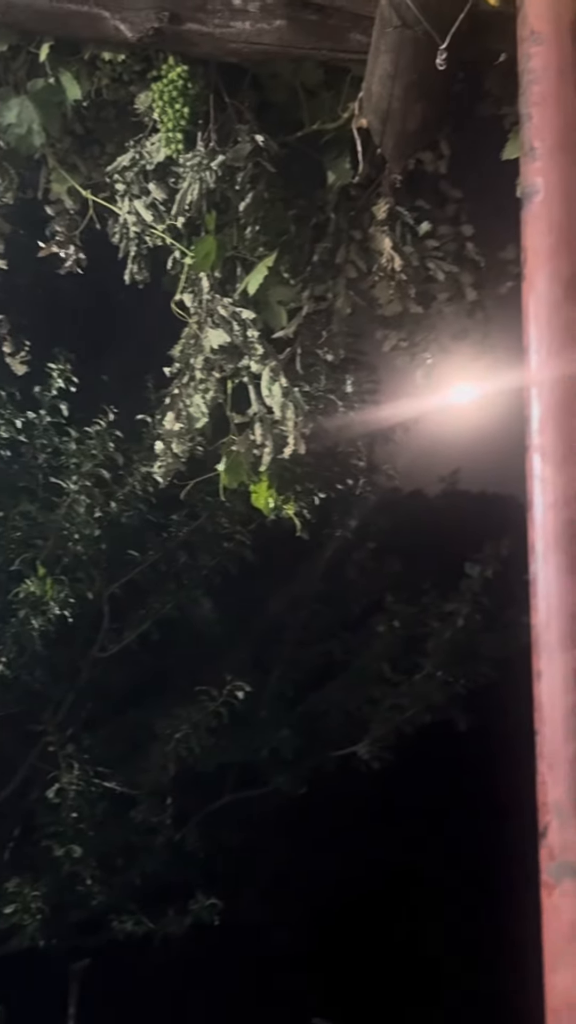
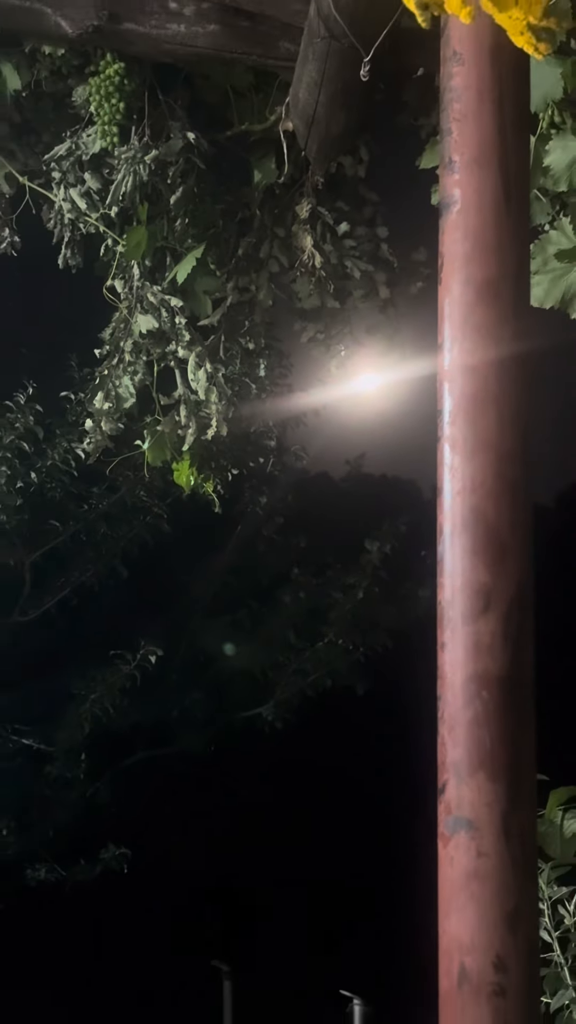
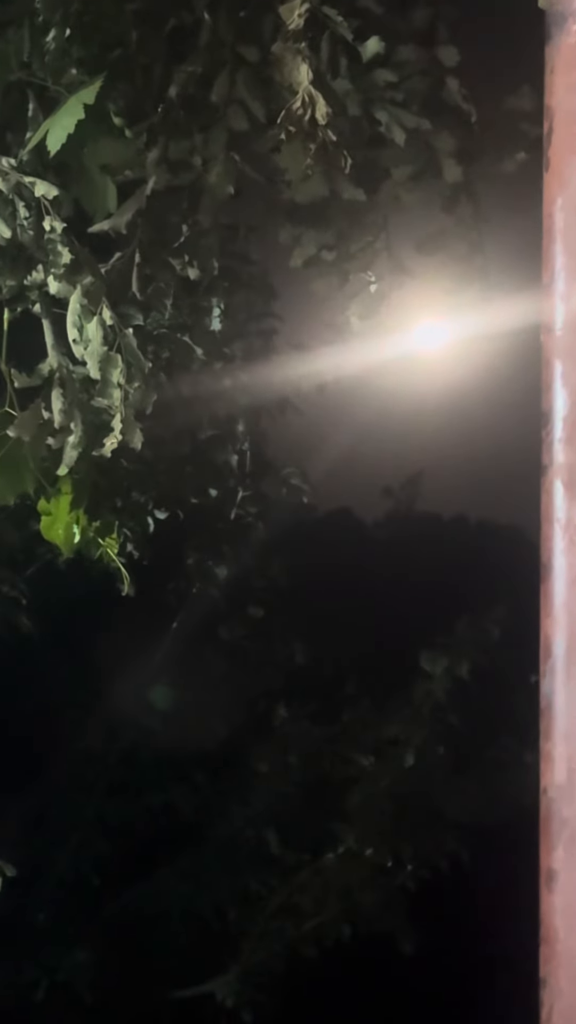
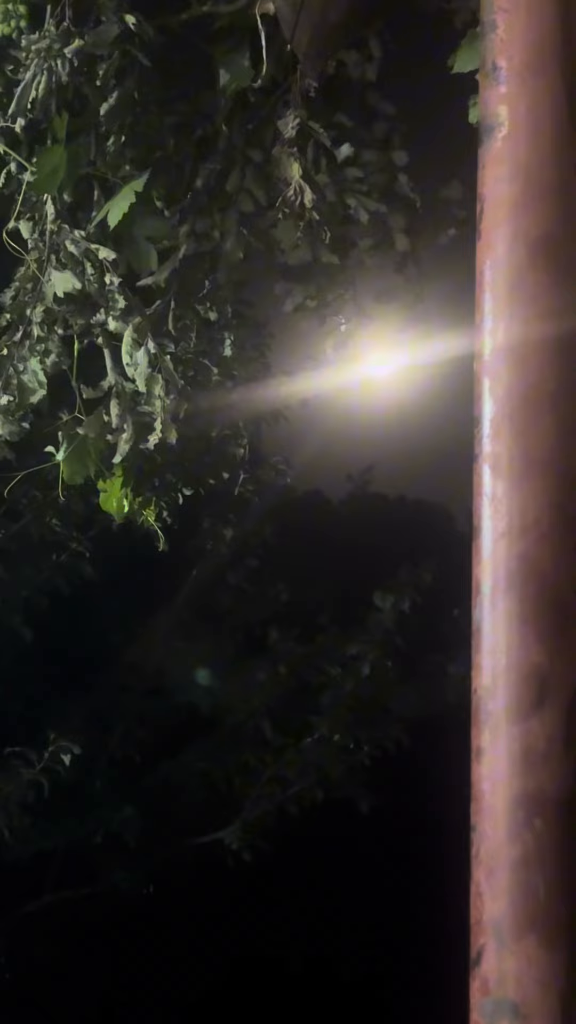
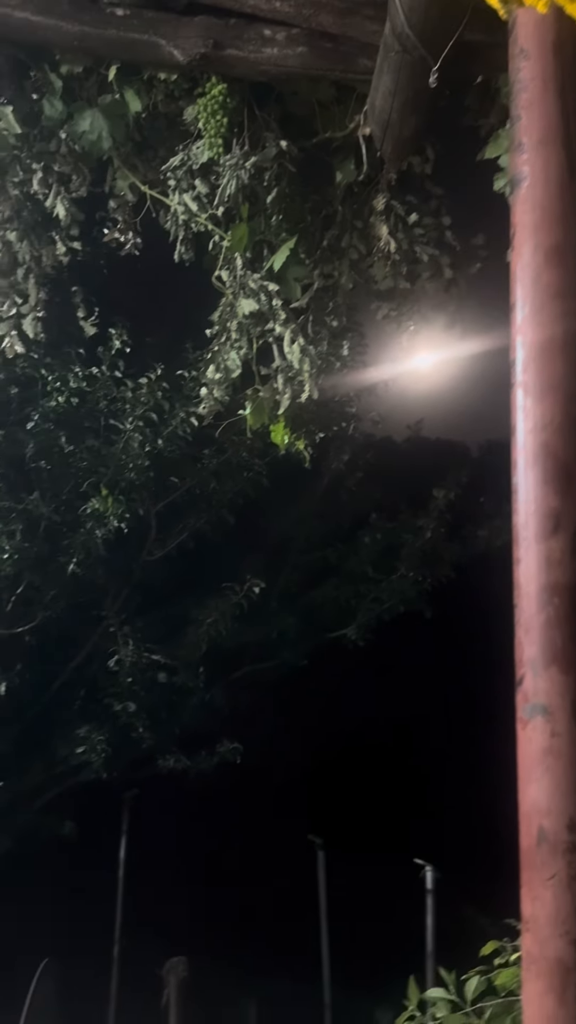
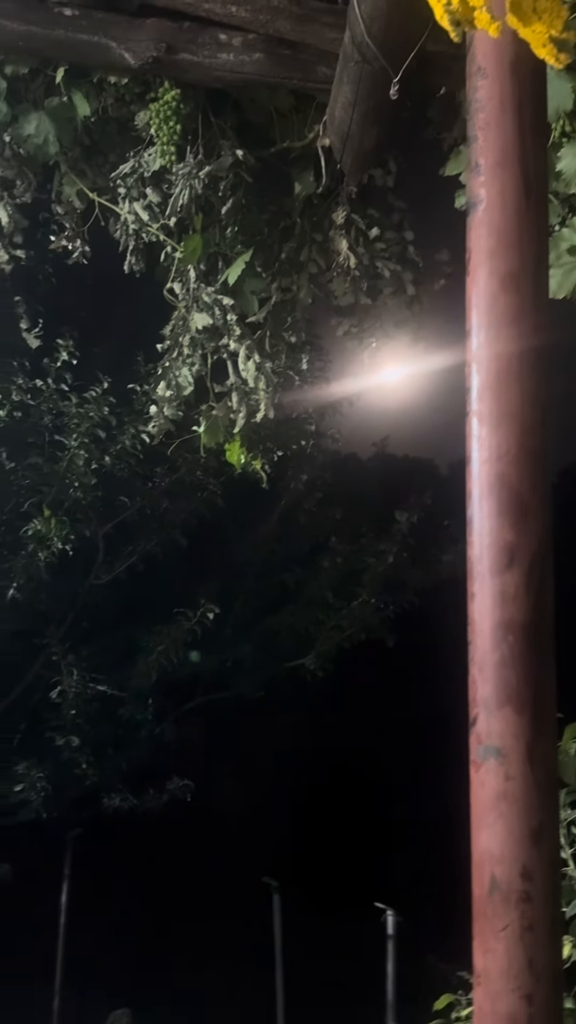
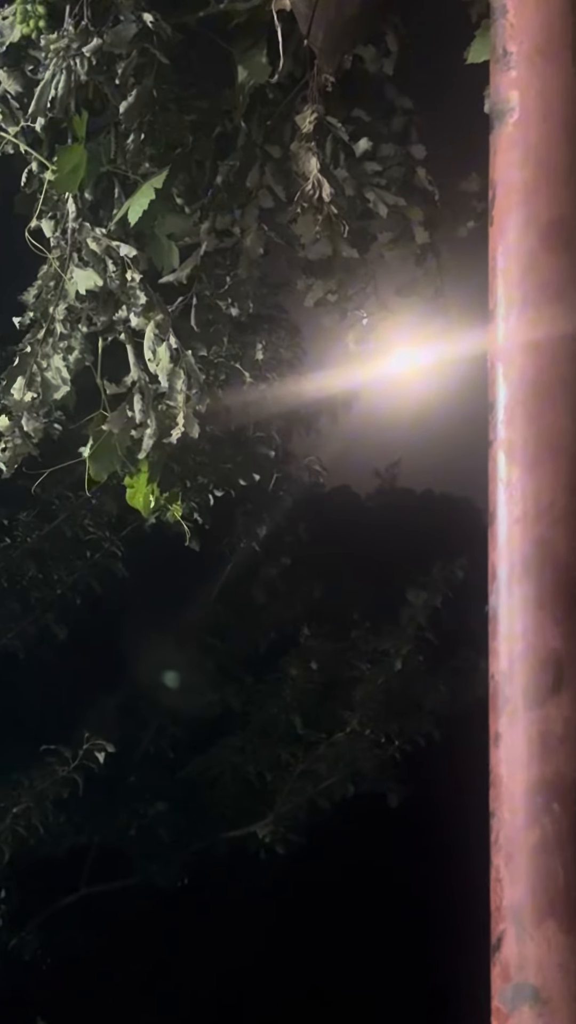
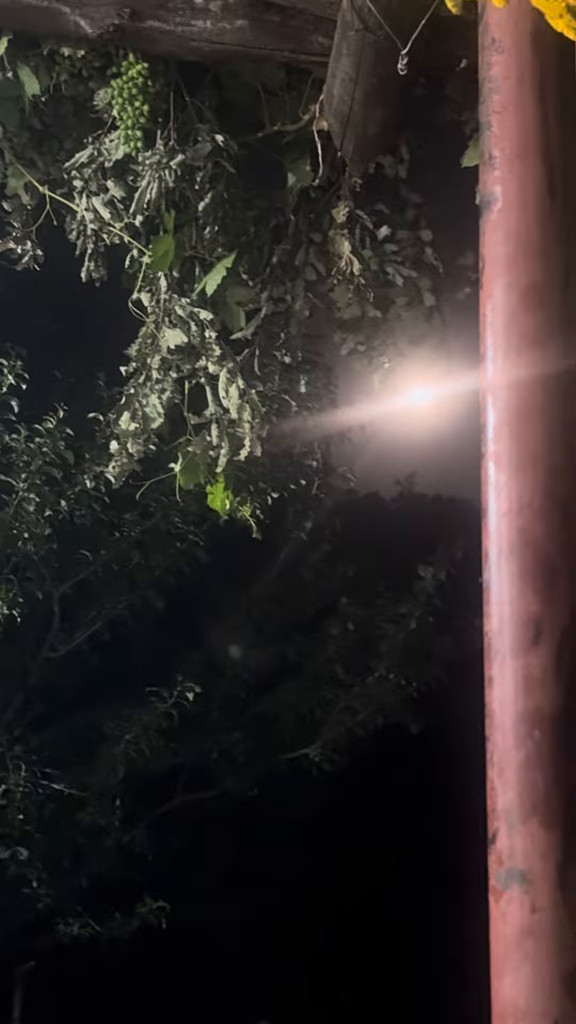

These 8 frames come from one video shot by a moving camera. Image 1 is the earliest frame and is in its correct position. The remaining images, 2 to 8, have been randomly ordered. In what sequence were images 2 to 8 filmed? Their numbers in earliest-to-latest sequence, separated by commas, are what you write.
8, 7, 3, 4, 2, 6, 5
